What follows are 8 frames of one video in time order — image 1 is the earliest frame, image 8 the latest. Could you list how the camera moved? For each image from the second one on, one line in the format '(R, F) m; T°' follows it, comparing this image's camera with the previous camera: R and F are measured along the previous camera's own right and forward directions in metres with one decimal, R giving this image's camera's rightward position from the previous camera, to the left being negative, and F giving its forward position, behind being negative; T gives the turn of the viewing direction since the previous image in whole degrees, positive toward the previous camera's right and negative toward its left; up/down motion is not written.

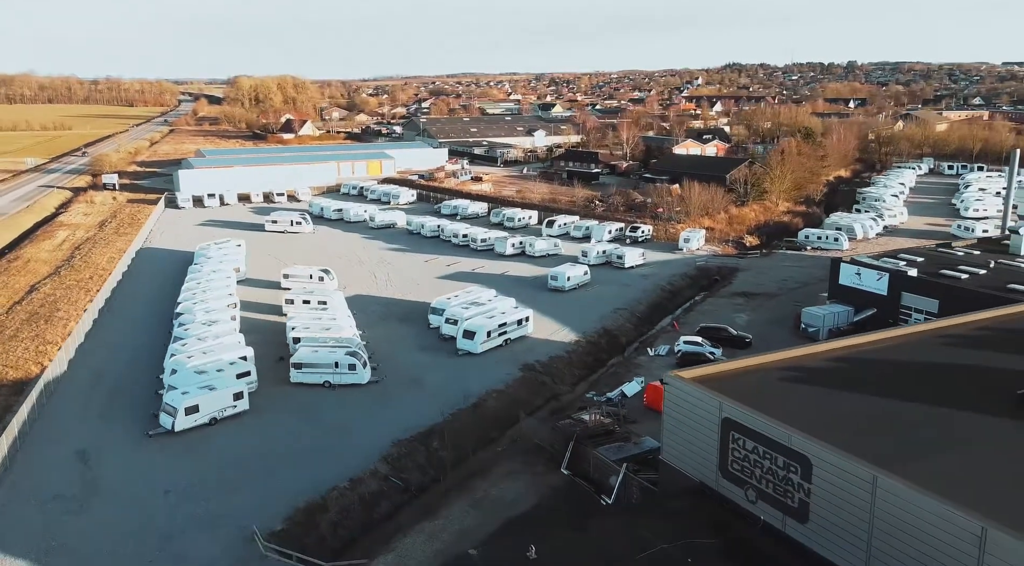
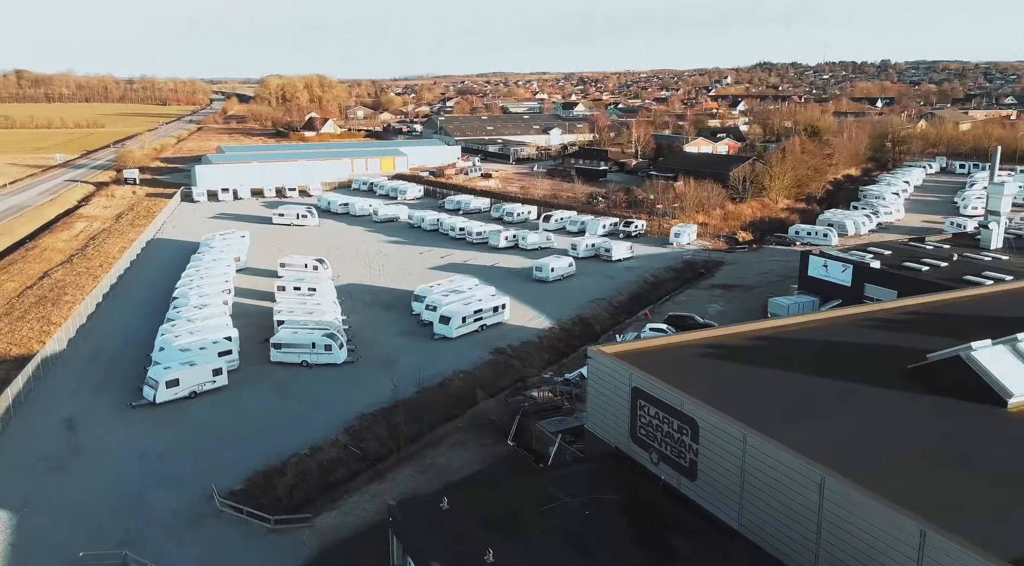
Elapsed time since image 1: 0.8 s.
(+1.3, -0.8) m; -2°
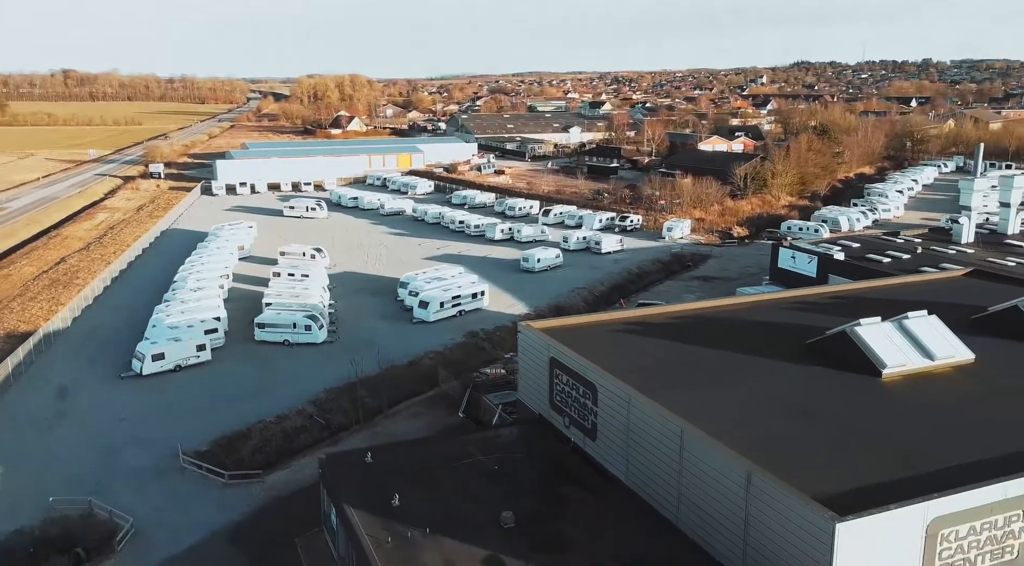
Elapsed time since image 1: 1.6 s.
(+1.5, -0.9) m; -2°
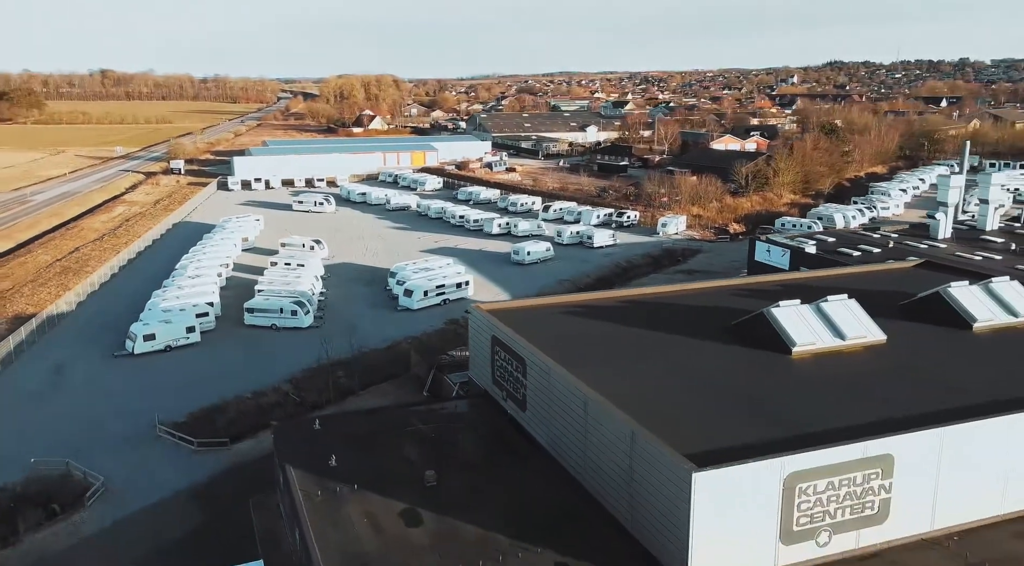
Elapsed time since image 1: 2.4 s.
(+1.2, -0.7) m; -2°
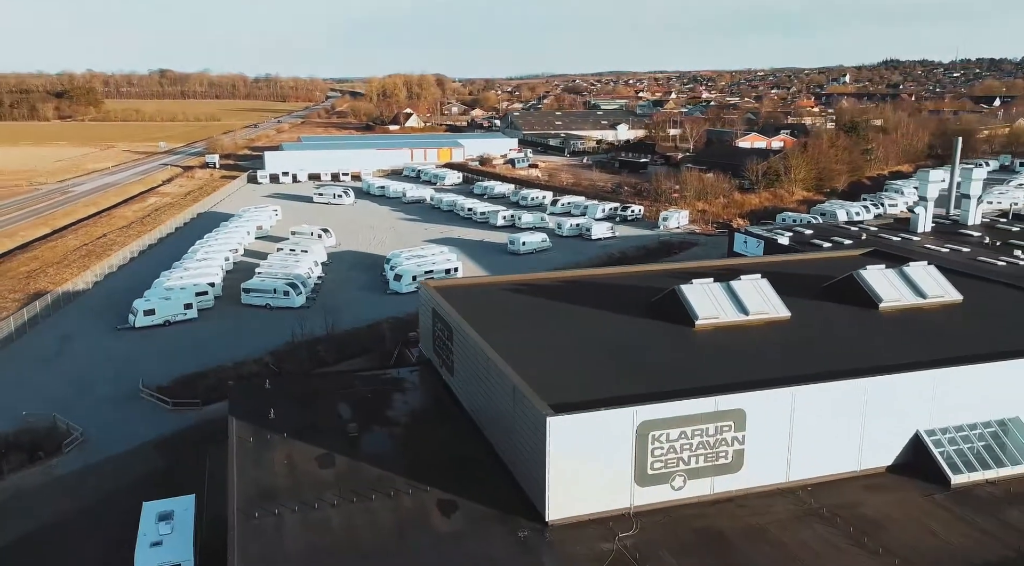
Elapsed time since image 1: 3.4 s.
(+1.7, -0.9) m; -3°
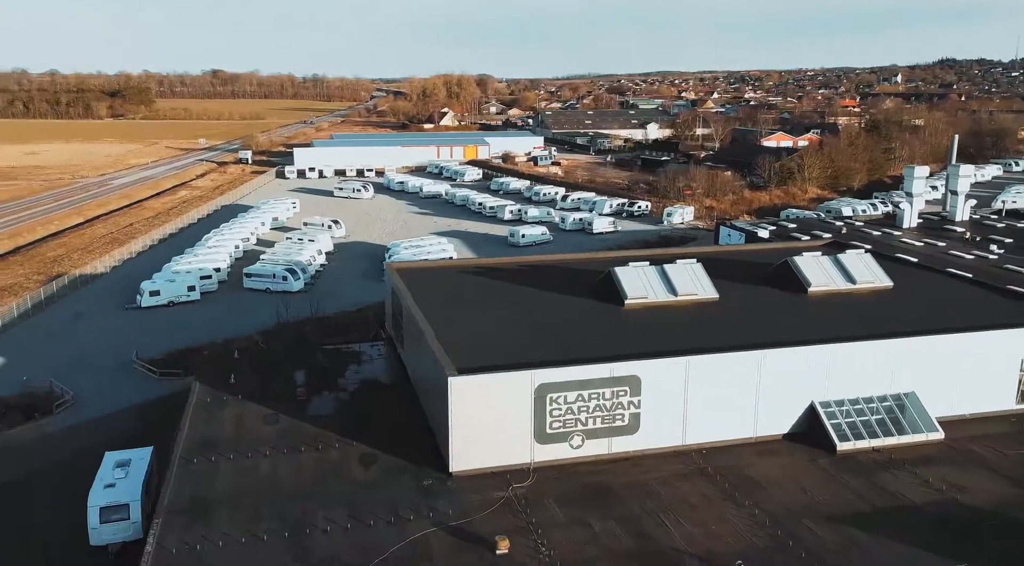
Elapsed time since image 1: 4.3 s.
(+1.5, -0.8) m; -3°
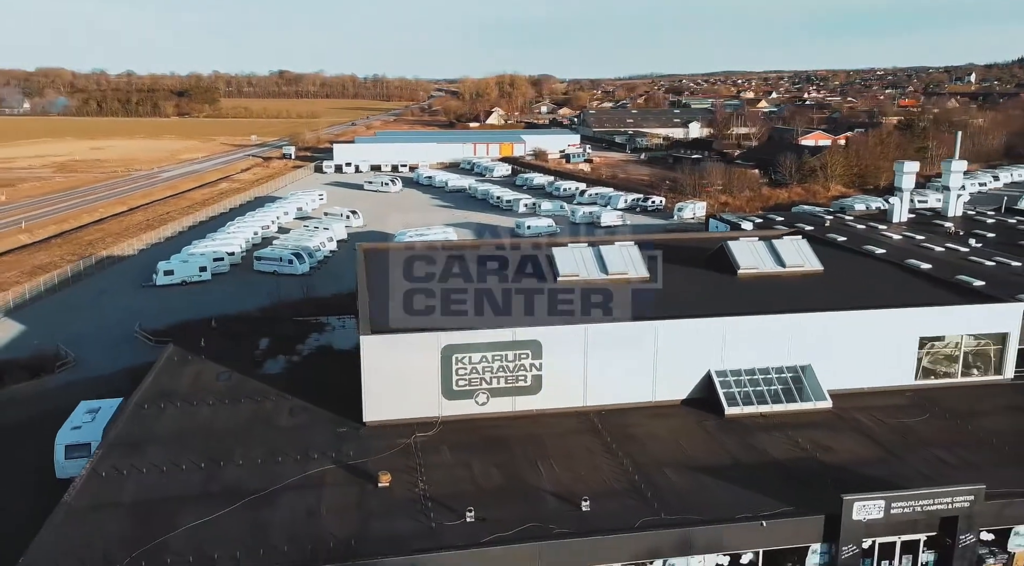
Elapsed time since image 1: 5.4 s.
(+1.8, -0.8) m; -4°
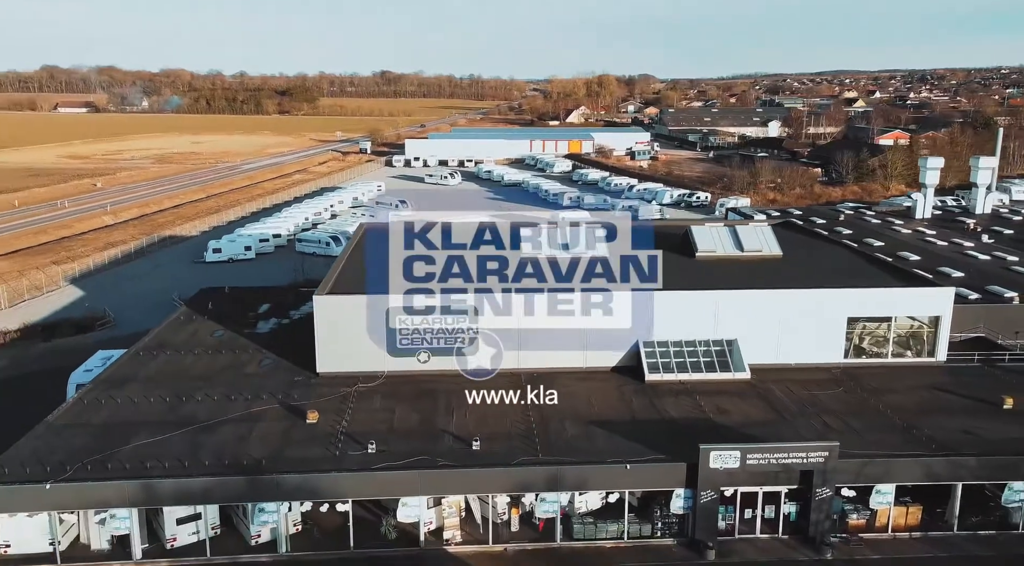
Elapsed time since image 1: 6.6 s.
(+2.1, -0.8) m; -7°
